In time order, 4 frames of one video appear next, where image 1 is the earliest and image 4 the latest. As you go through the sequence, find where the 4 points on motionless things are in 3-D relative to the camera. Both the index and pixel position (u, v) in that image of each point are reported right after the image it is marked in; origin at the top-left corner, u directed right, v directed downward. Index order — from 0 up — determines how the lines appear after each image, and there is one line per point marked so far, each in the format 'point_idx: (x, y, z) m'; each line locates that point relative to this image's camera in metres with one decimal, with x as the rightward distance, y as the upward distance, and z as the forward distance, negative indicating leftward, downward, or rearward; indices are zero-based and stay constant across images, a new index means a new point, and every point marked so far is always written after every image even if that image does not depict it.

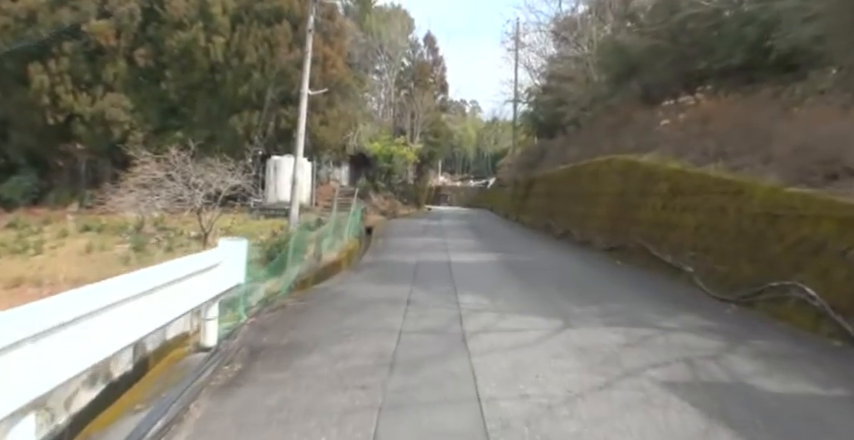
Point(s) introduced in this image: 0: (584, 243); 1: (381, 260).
0: (+5.1, -0.8, +16.4) m
1: (-1.2, -1.0, +12.4) m
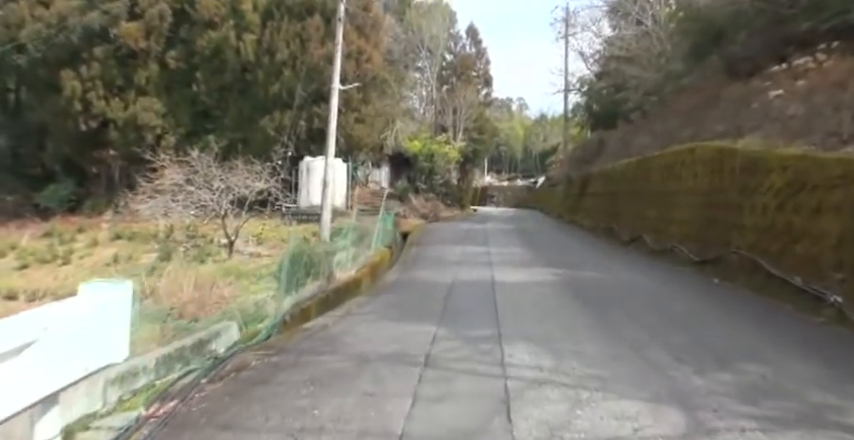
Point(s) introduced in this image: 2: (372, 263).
0: (+6.2, -0.9, +13.4) m
1: (-0.4, -1.2, +10.0) m
2: (-1.4, -1.1, +12.5) m
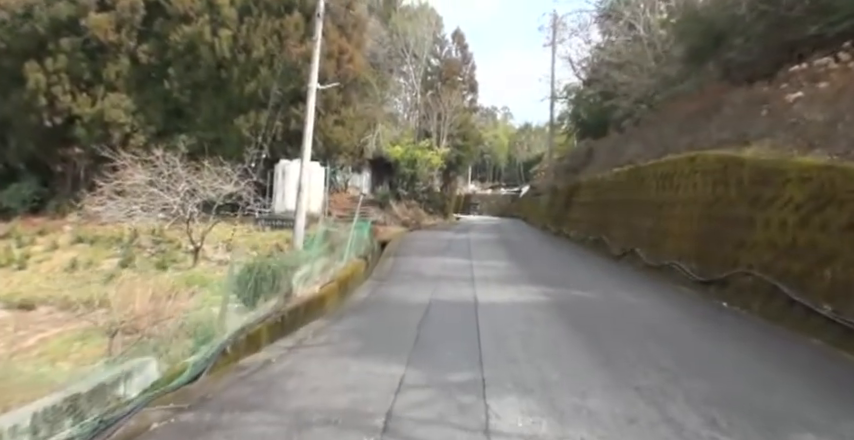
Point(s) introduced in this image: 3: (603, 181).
0: (+5.7, -1.2, +12.4) m
1: (-0.9, -1.4, +8.8) m
2: (-1.9, -1.2, +11.3) m
3: (+6.9, +1.5, +19.4) m
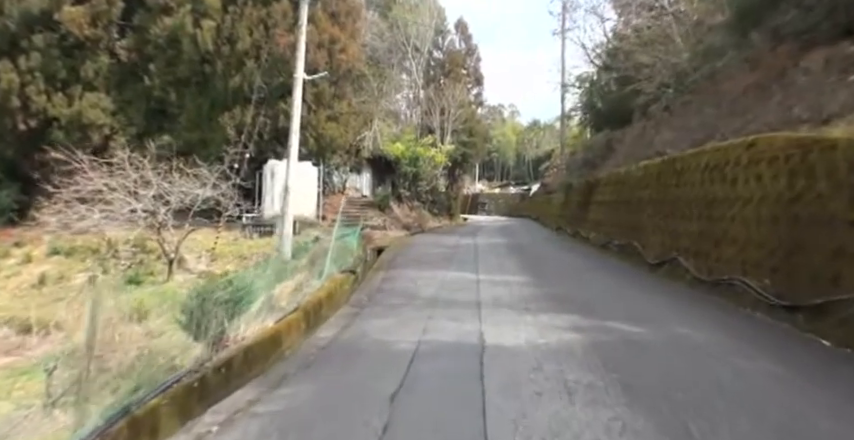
0: (+5.6, -1.2, +10.0) m
1: (-1.0, -1.5, +6.5) m
2: (-2.0, -1.4, +9.0) m
3: (+6.8, +1.5, +16.9) m
